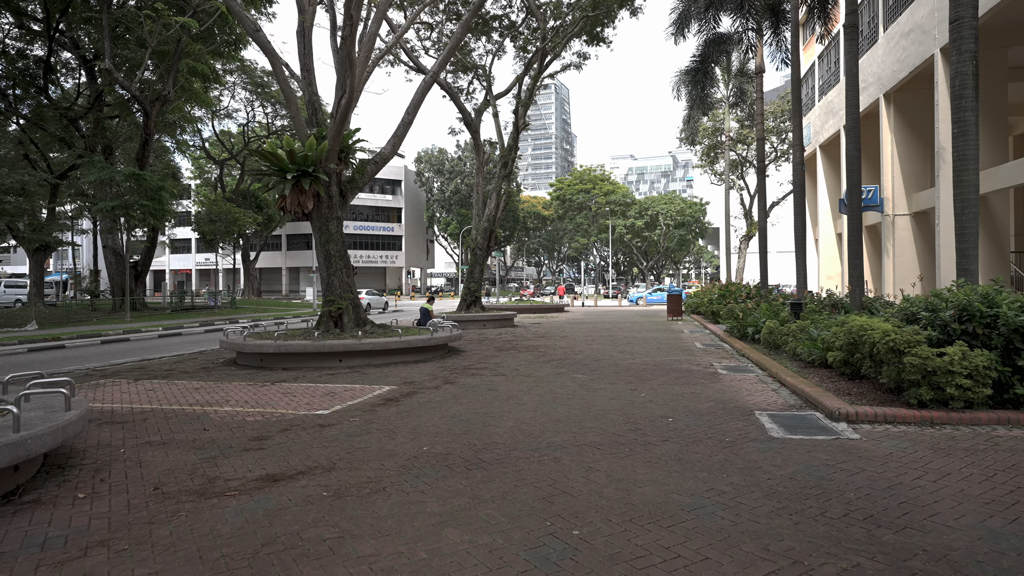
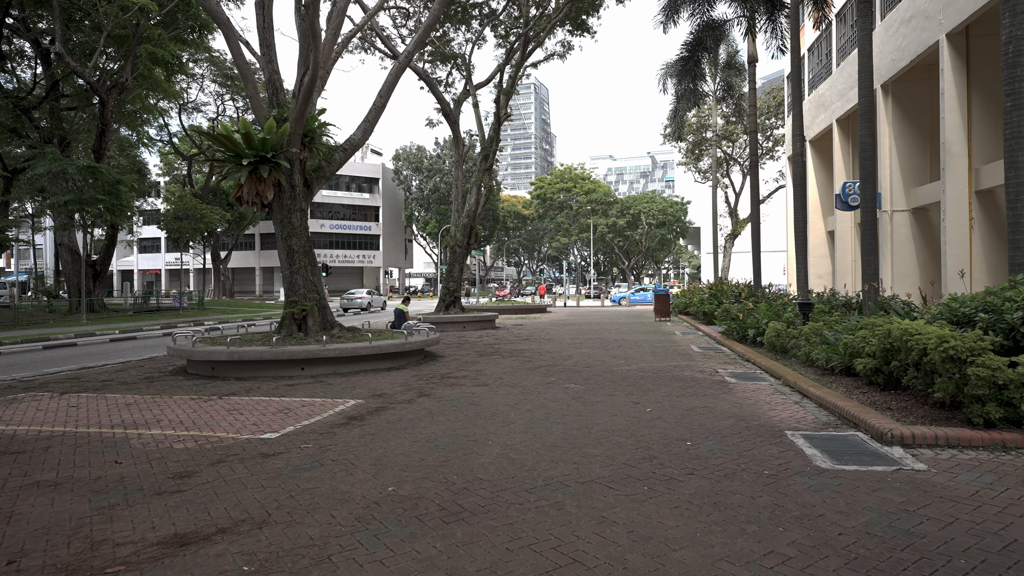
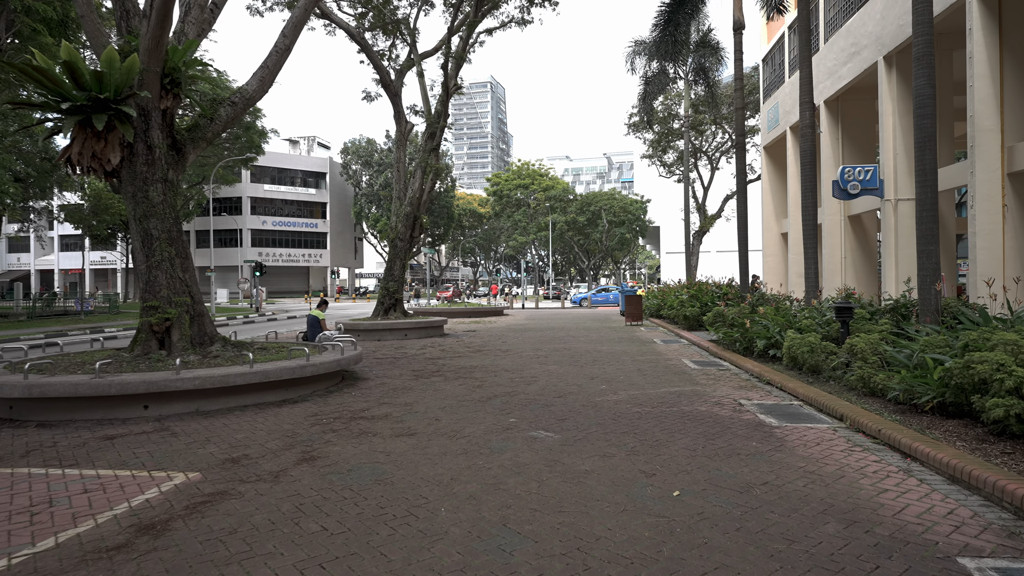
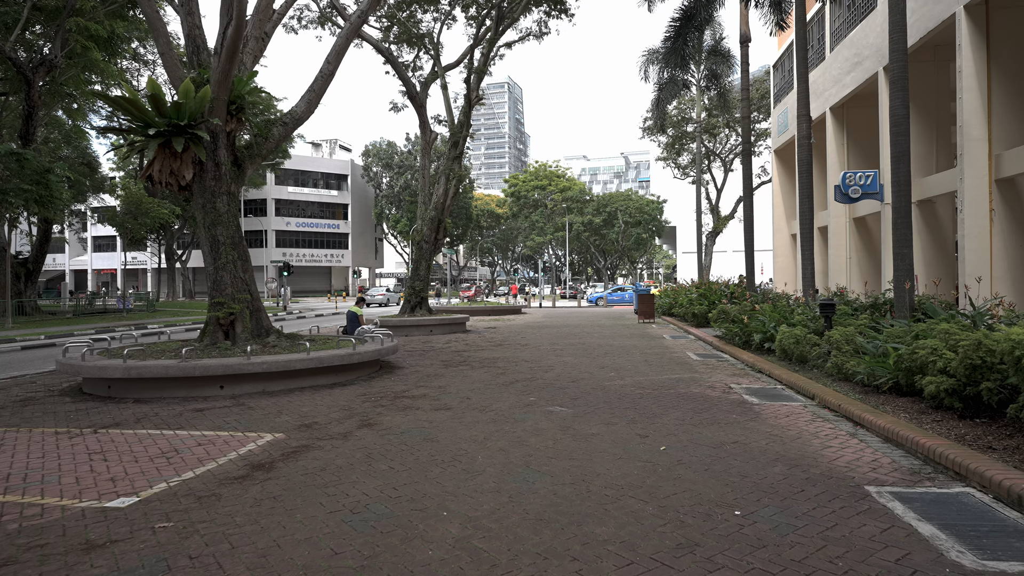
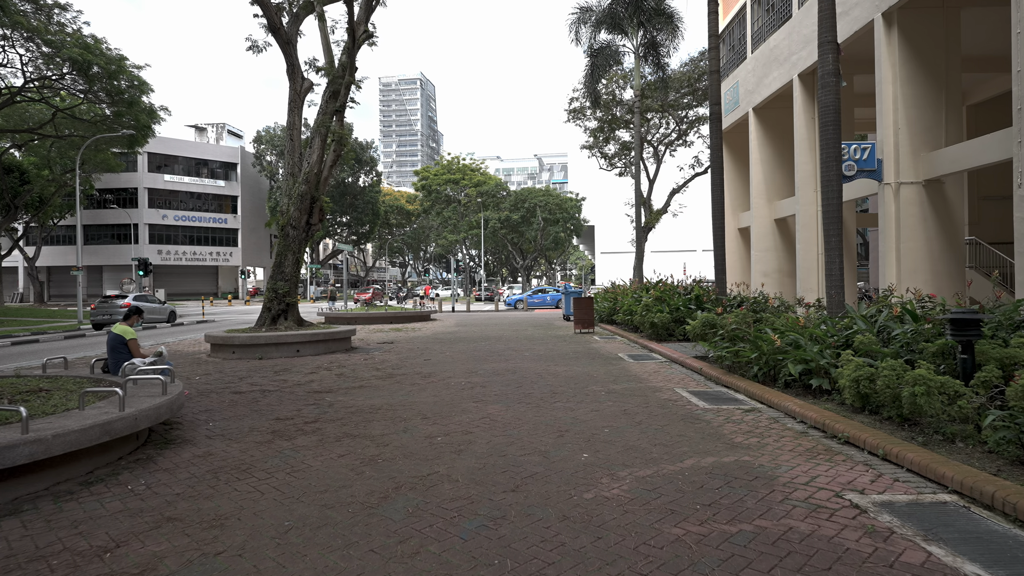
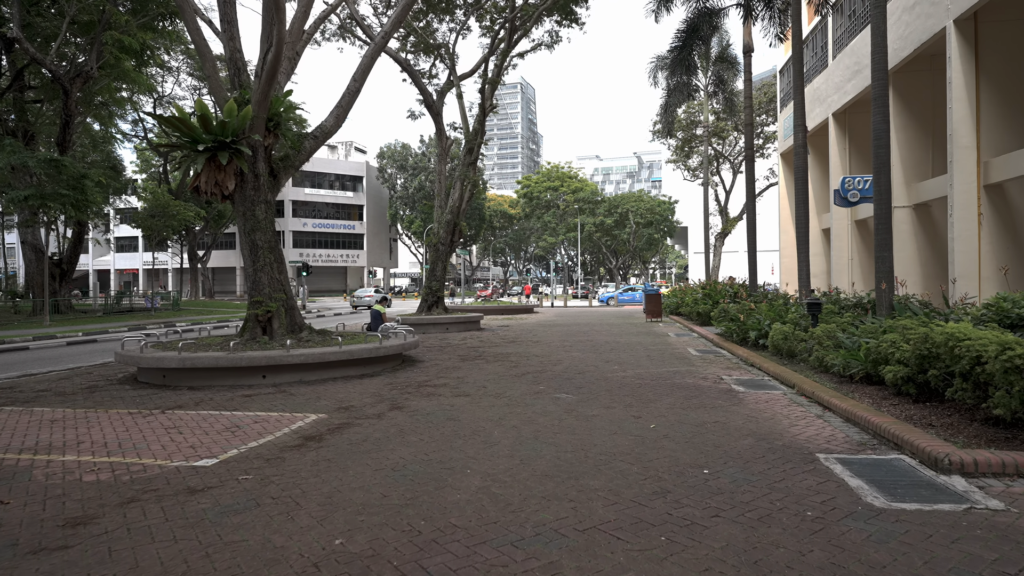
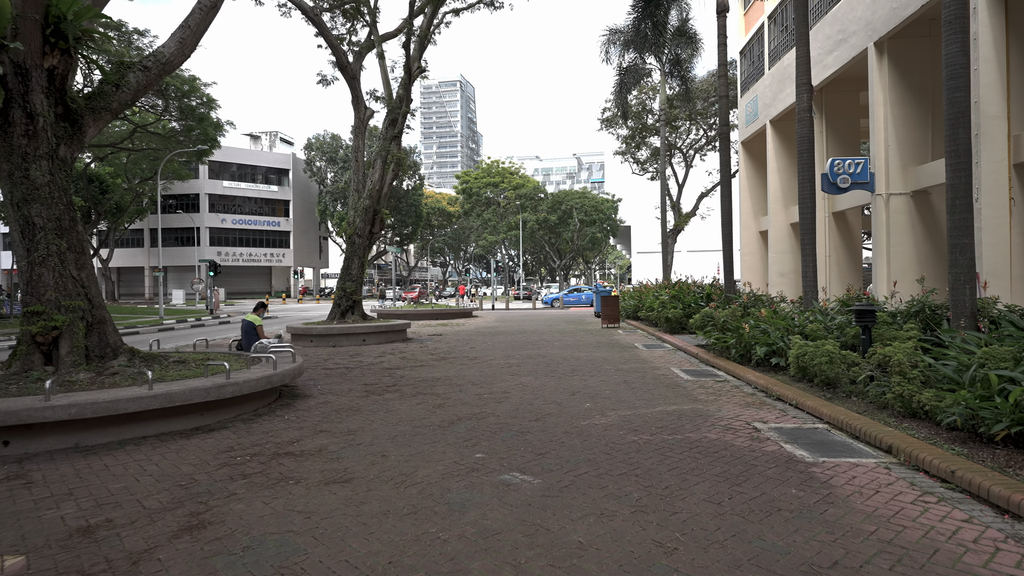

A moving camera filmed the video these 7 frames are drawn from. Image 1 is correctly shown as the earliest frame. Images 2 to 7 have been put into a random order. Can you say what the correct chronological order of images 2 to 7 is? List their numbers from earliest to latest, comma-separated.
2, 6, 4, 3, 7, 5
